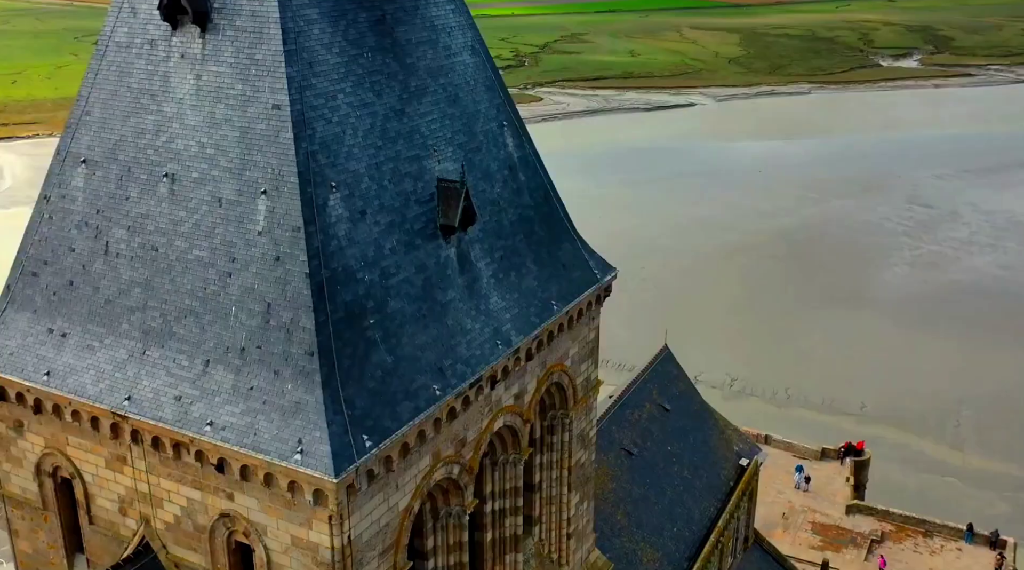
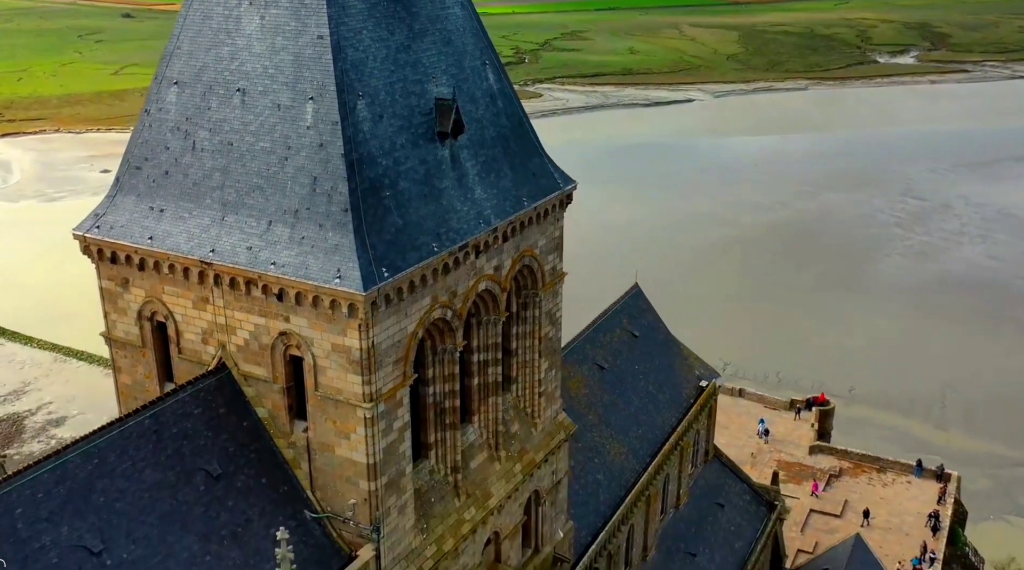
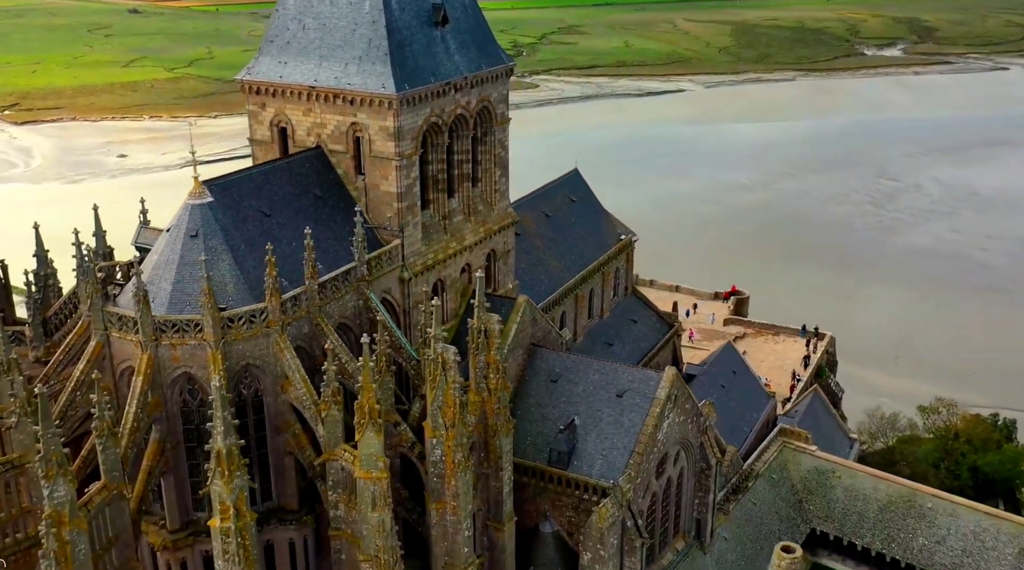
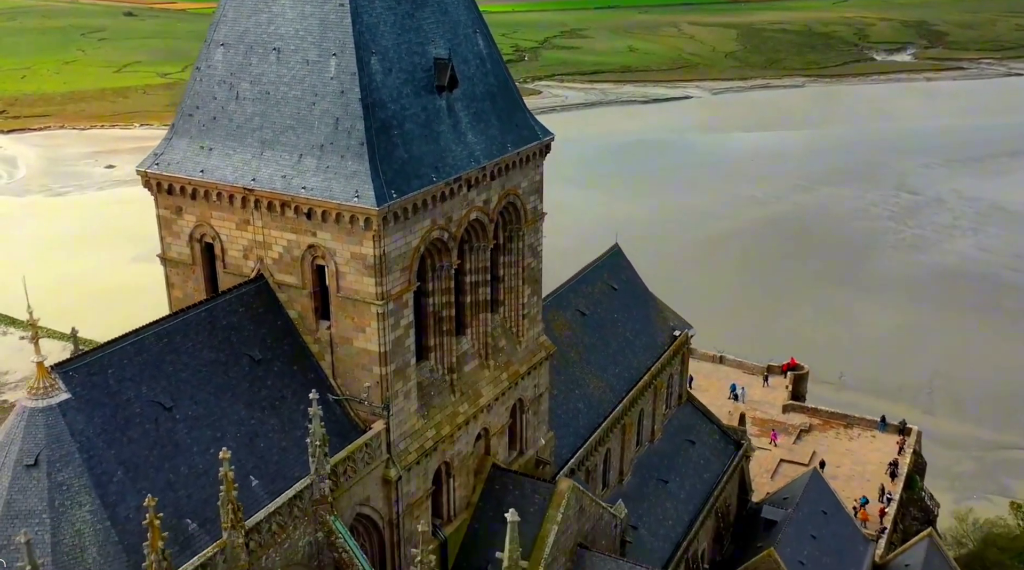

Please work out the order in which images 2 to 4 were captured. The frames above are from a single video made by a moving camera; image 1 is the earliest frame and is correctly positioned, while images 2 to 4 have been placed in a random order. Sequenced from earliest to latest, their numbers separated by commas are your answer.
2, 4, 3
